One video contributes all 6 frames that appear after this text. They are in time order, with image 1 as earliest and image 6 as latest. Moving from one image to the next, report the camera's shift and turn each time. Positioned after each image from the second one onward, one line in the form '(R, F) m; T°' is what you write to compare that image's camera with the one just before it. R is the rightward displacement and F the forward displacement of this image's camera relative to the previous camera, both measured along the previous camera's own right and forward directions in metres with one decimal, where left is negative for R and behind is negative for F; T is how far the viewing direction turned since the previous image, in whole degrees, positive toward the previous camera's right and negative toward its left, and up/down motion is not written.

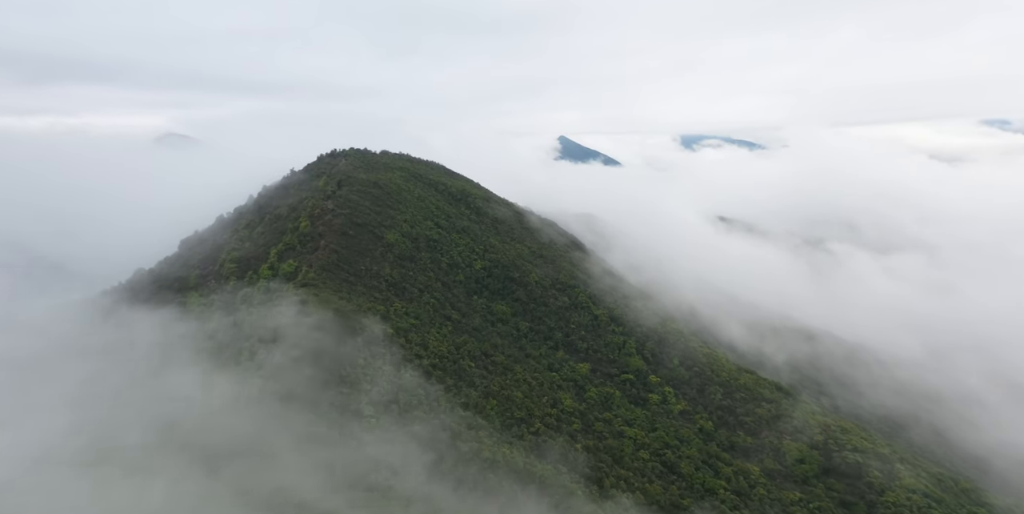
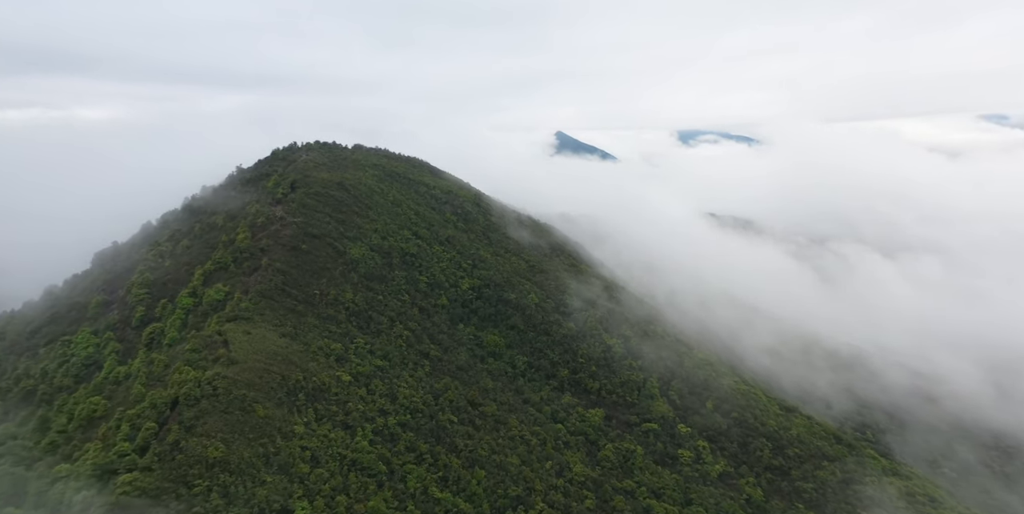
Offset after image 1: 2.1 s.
(+0.3, +12.3) m; 0°
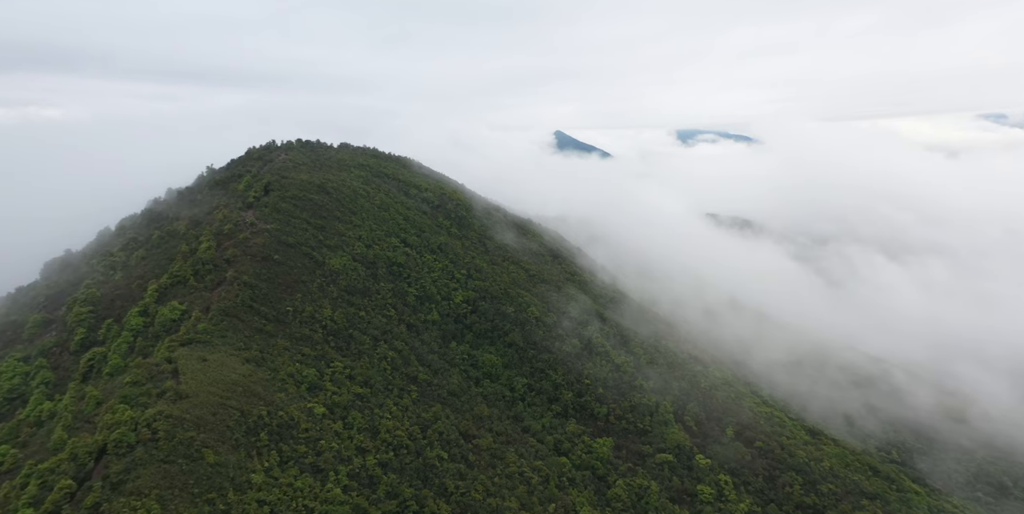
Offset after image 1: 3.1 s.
(+0.1, +5.2) m; 0°
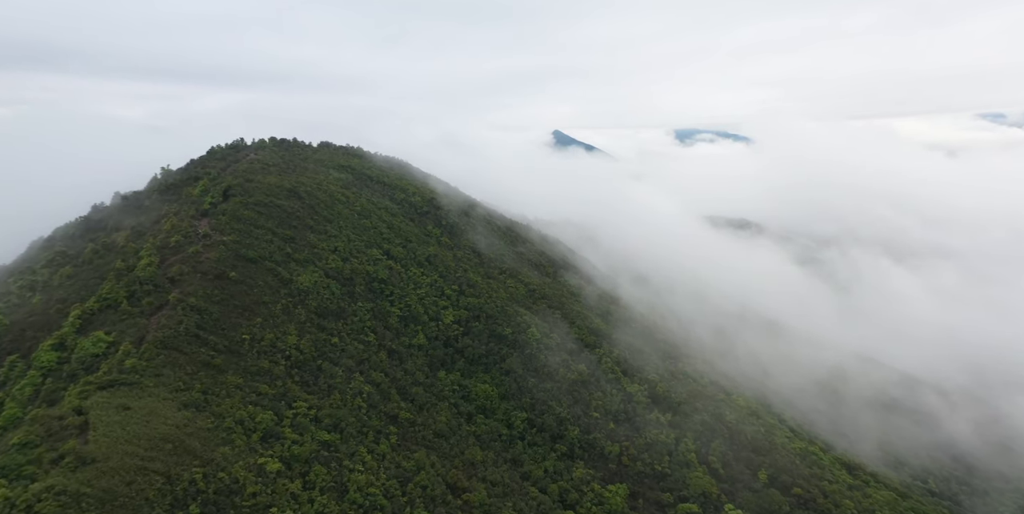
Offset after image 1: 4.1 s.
(+0.1, +6.3) m; 0°
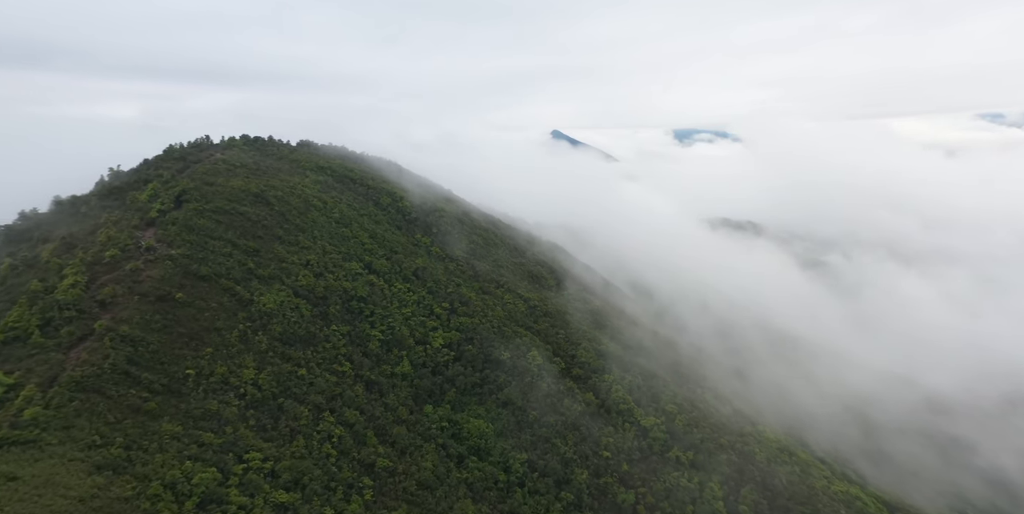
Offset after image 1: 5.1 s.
(0.0, +5.6) m; 0°
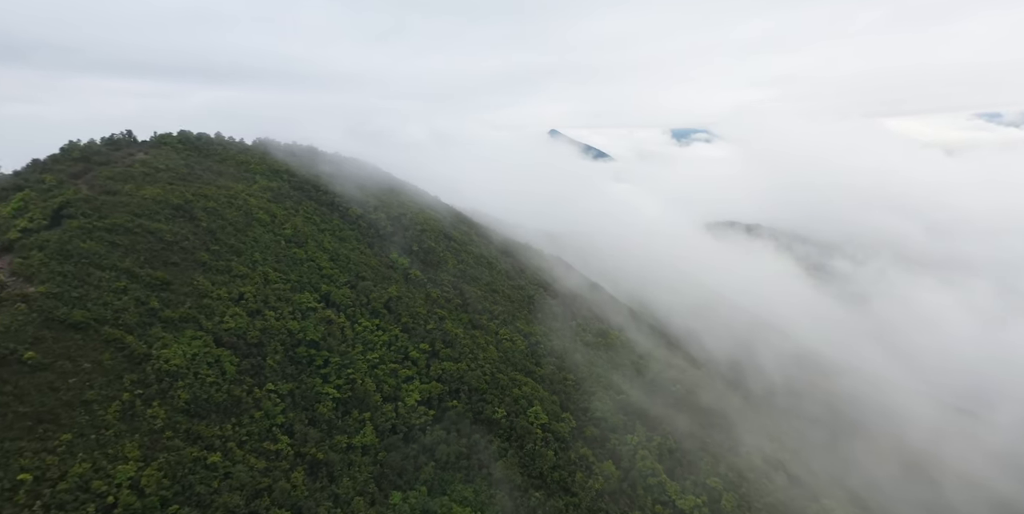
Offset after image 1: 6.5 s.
(+0.1, +9.1) m; 0°
